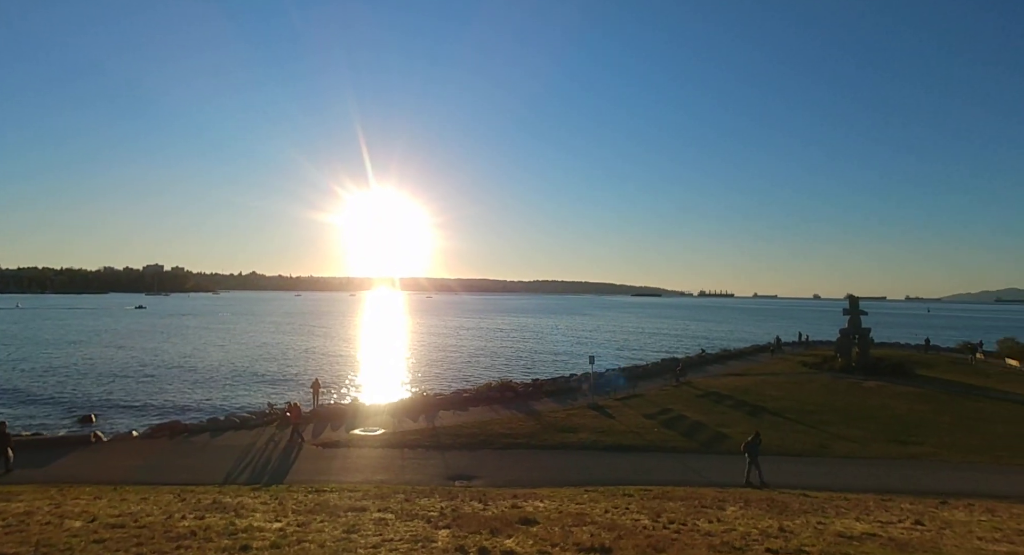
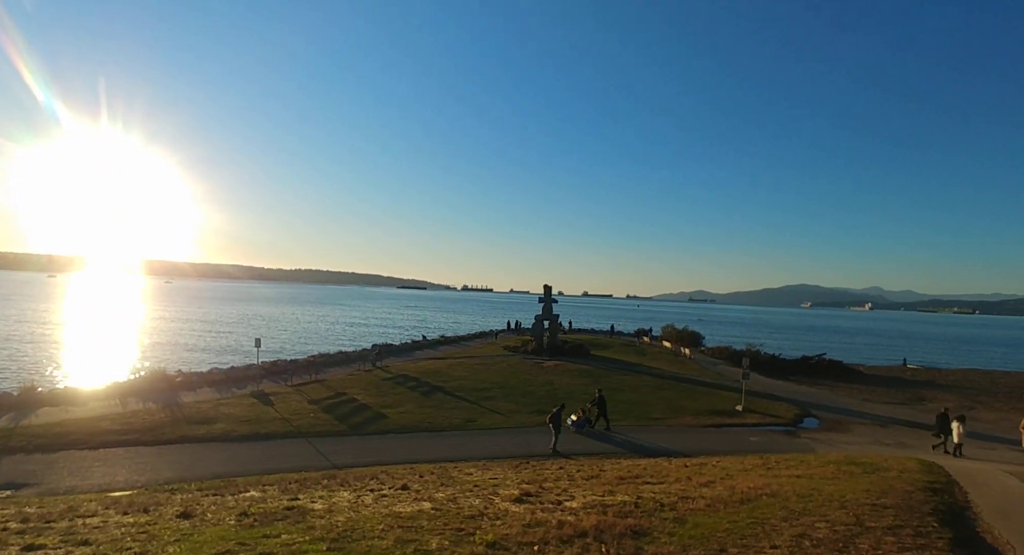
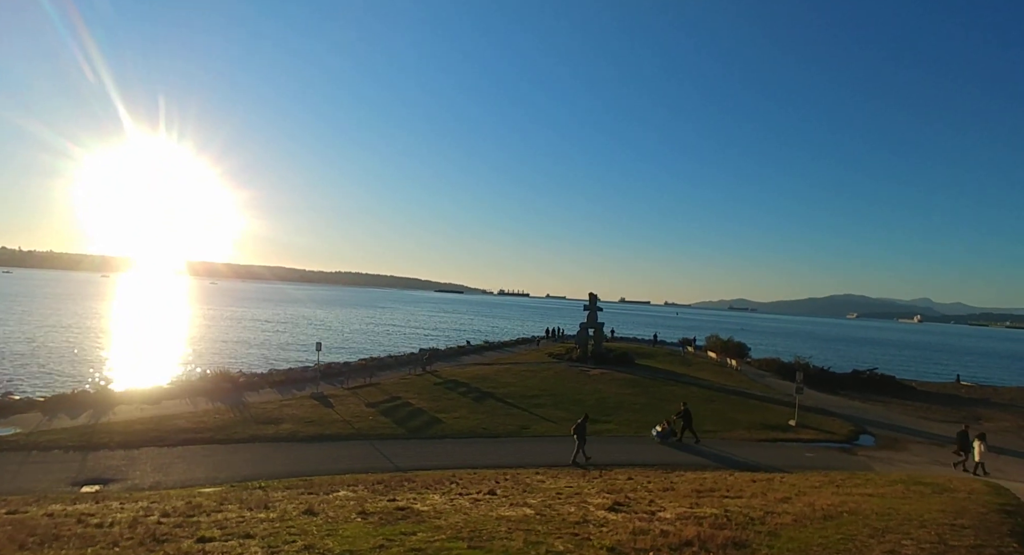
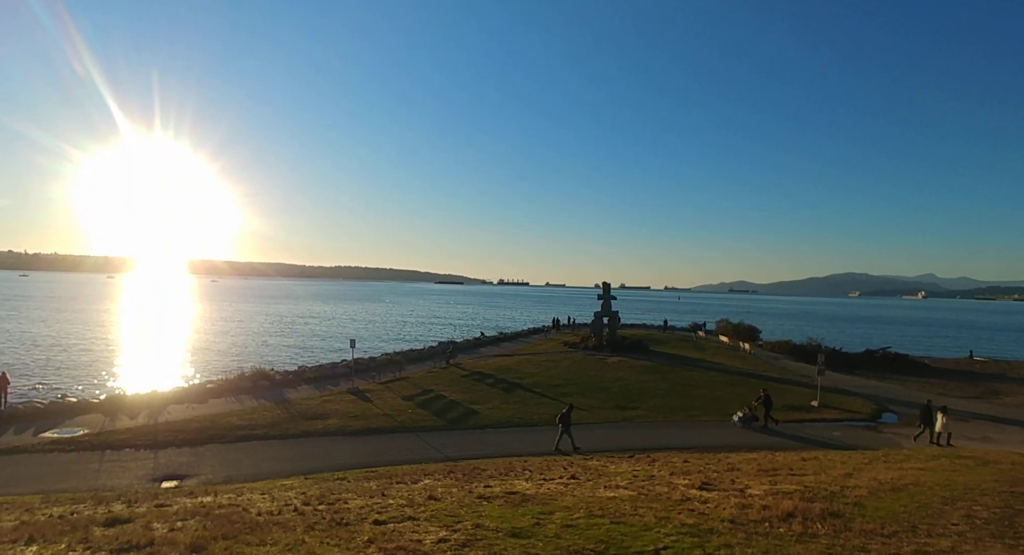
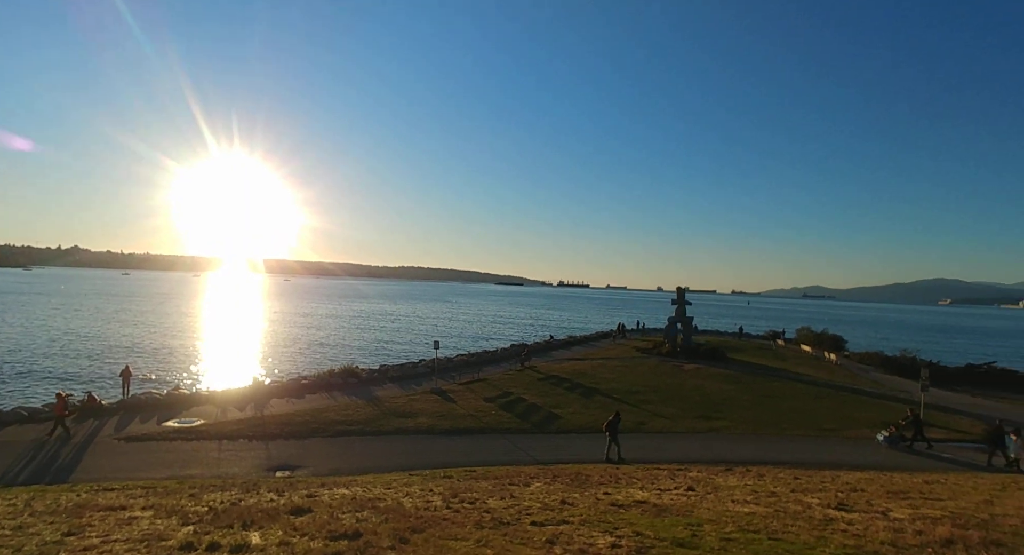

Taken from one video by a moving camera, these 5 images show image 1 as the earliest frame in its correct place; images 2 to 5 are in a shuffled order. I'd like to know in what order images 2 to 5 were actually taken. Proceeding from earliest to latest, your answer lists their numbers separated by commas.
5, 4, 3, 2
